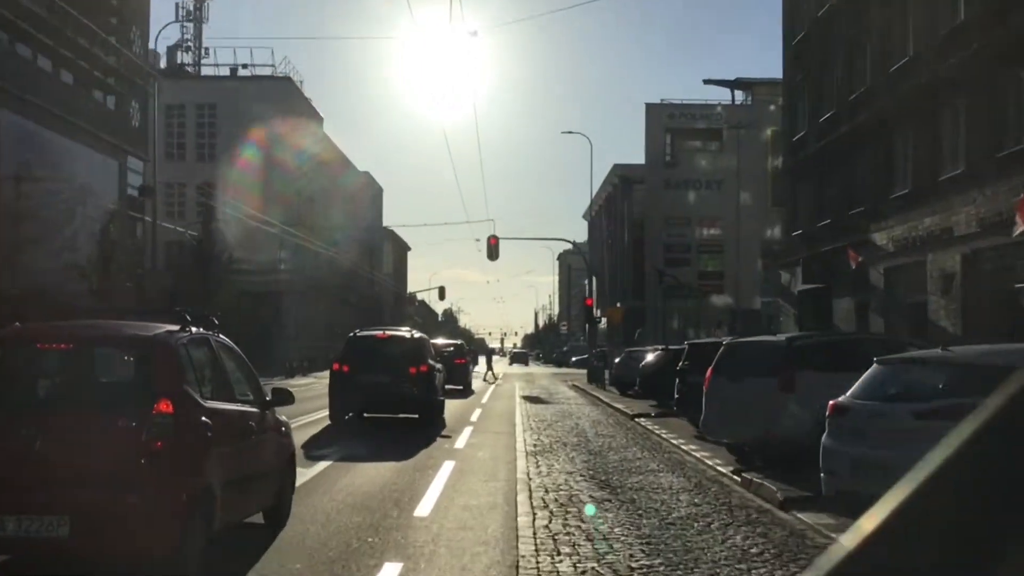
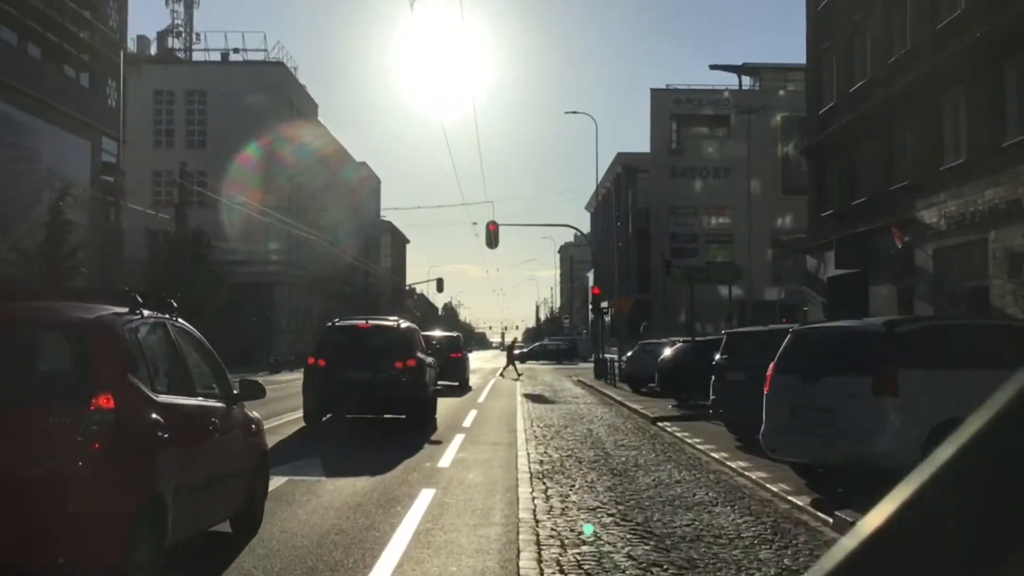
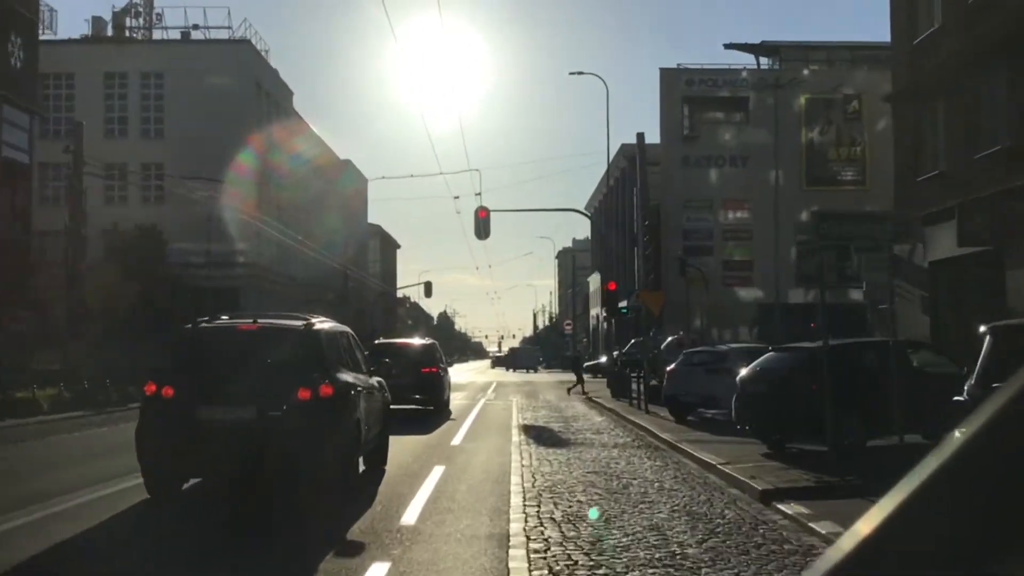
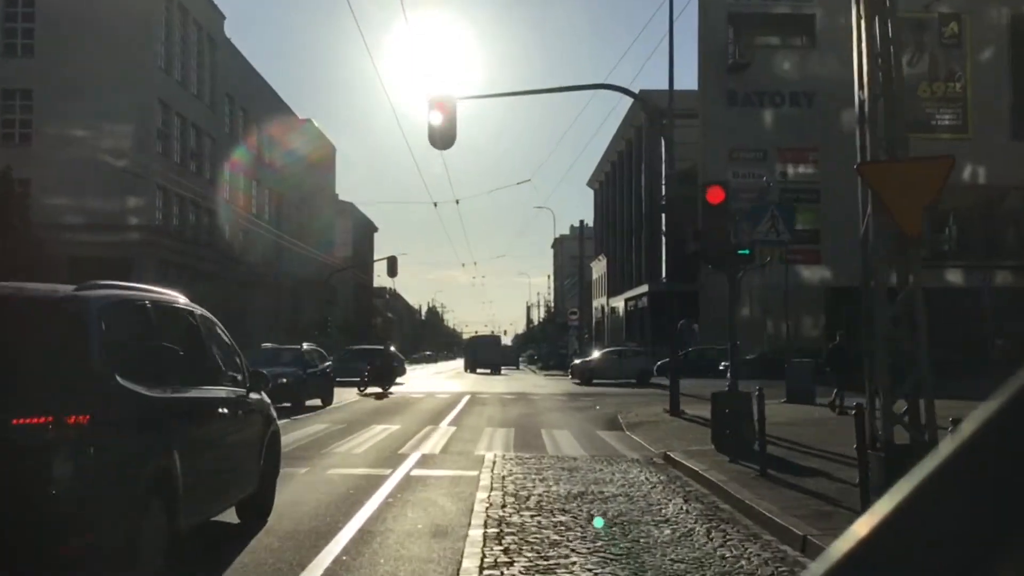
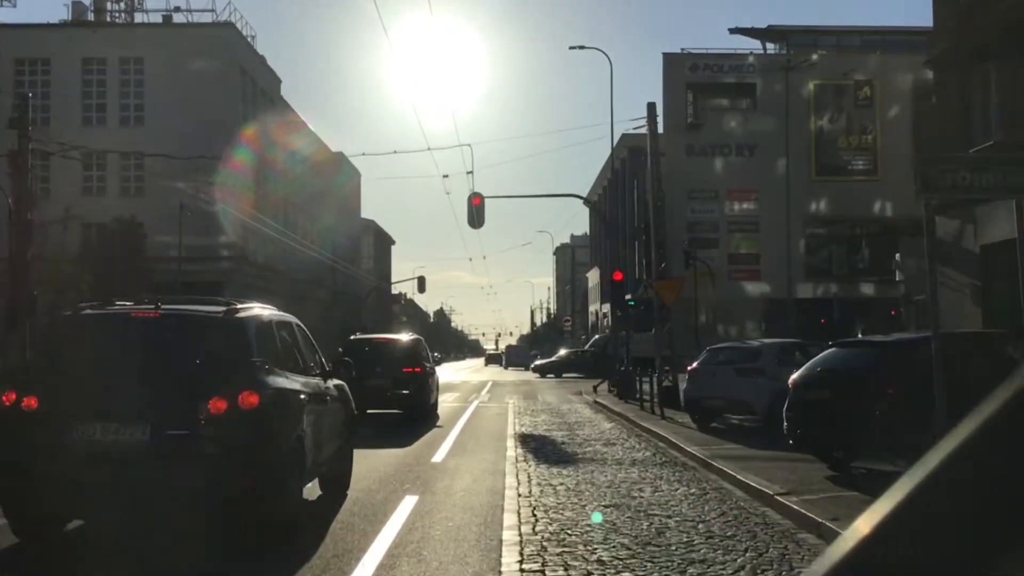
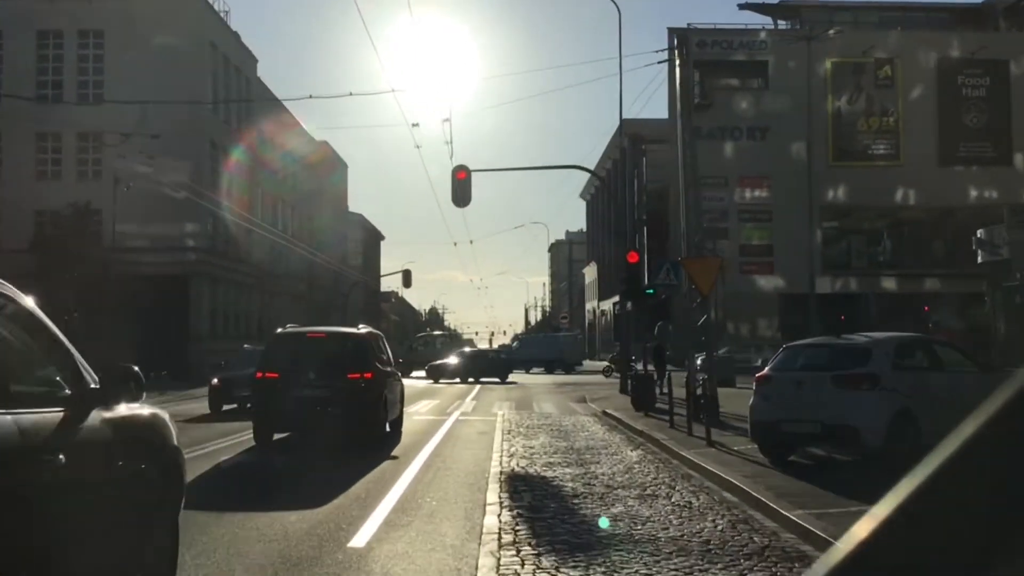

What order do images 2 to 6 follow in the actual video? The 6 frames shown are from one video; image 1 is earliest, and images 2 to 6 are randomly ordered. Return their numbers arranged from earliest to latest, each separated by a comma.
2, 3, 5, 6, 4
